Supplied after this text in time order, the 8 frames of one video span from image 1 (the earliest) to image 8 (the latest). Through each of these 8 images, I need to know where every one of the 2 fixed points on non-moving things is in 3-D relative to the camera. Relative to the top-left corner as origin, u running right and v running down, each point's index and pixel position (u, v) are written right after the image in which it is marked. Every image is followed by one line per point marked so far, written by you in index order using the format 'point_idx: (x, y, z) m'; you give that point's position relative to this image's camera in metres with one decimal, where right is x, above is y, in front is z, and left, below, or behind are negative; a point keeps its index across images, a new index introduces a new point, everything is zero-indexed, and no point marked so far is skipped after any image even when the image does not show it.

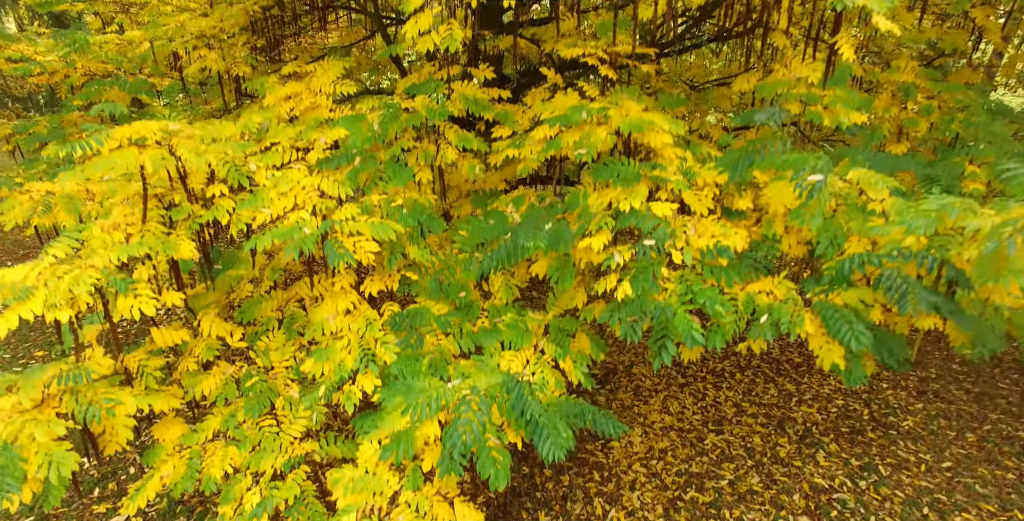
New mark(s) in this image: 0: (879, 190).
0: (+2.9, +0.5, +5.1) m
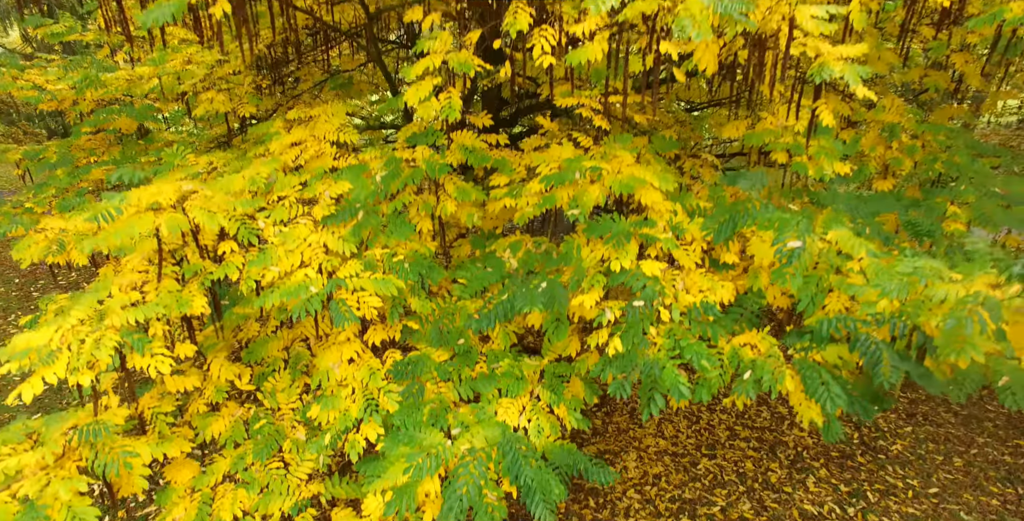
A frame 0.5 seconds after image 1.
0: (+2.8, +0.1, +5.4) m
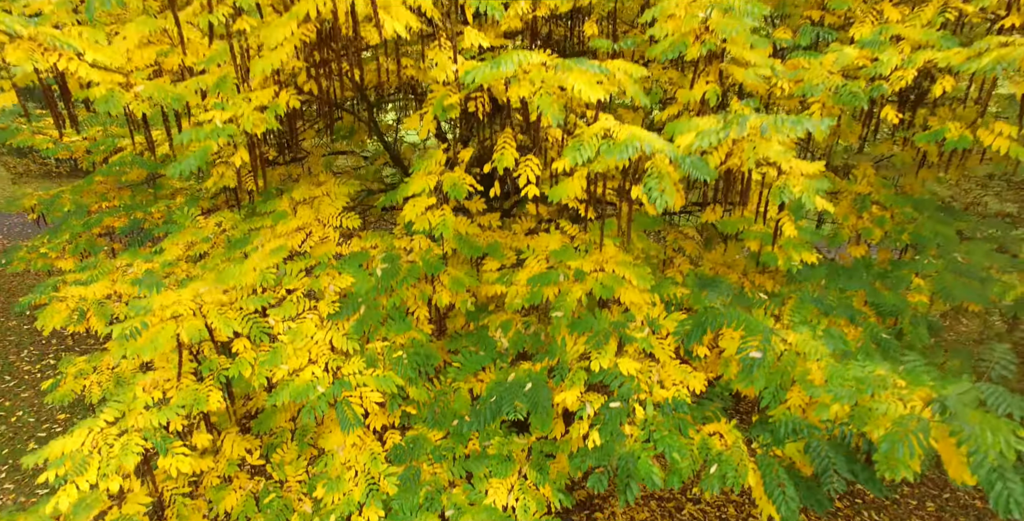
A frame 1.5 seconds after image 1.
0: (+2.7, -0.8, +5.9) m
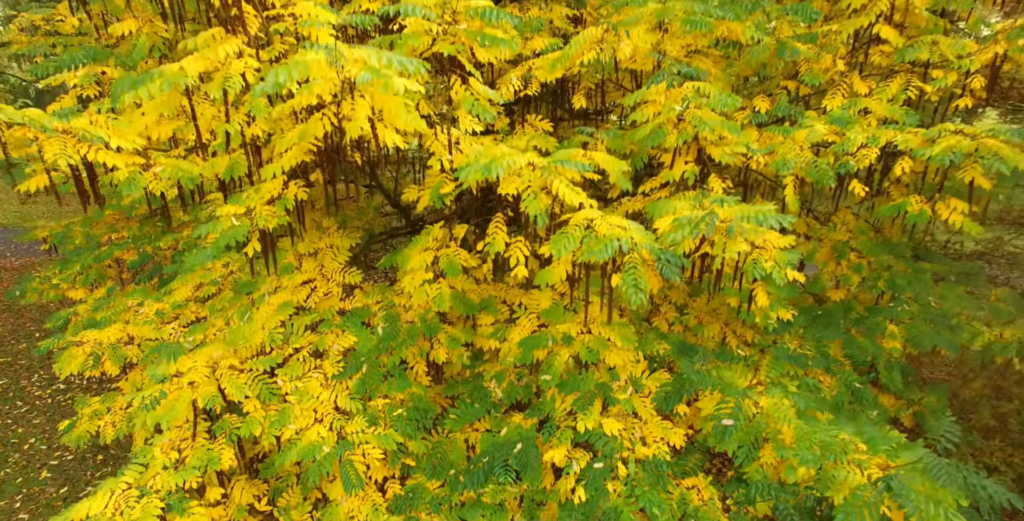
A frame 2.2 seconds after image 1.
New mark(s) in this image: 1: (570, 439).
0: (+2.6, -1.5, +6.3) m
1: (+0.6, -1.8, +6.5) m
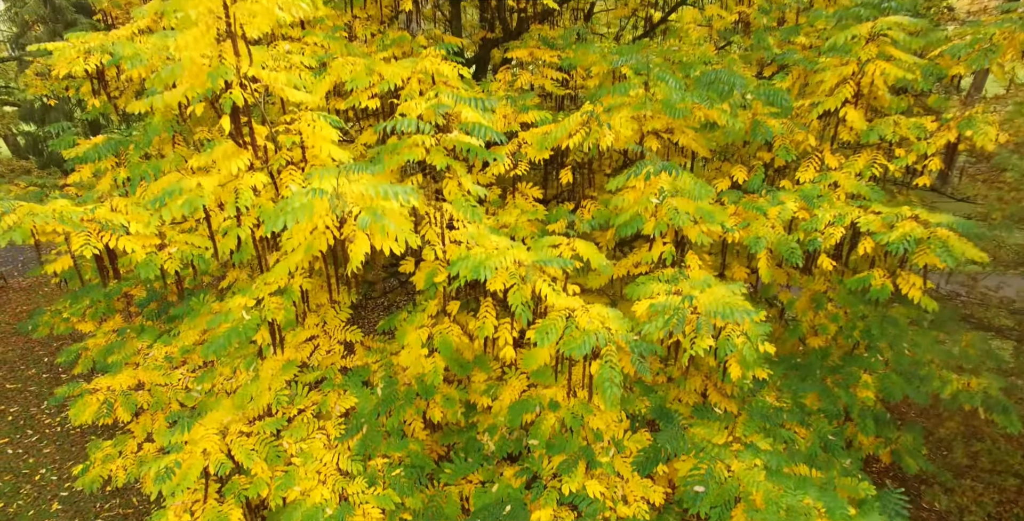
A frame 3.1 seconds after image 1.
0: (+2.5, -2.3, +6.8) m
1: (+0.5, -2.5, +7.0) m
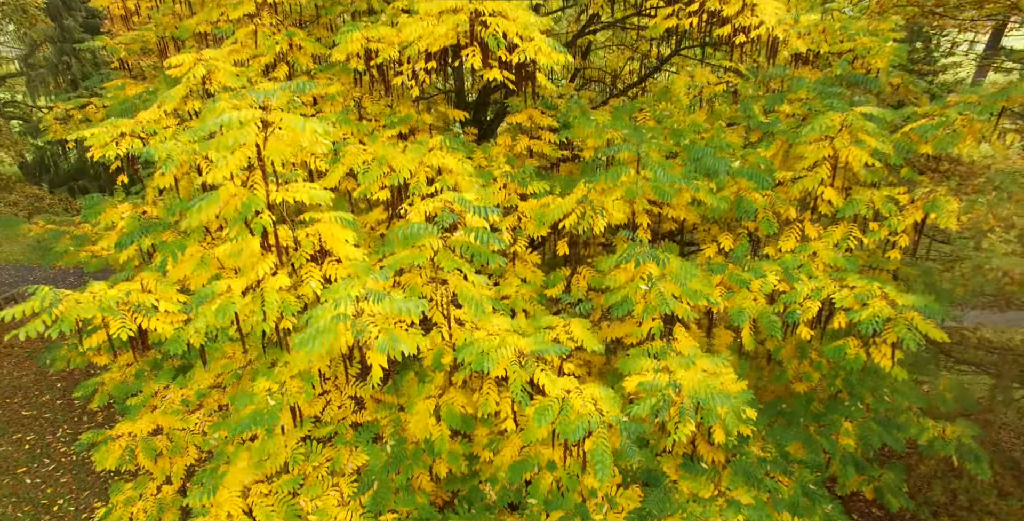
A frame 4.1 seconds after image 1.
0: (+2.5, -3.1, +7.4) m
1: (+0.5, -3.4, +7.5) m
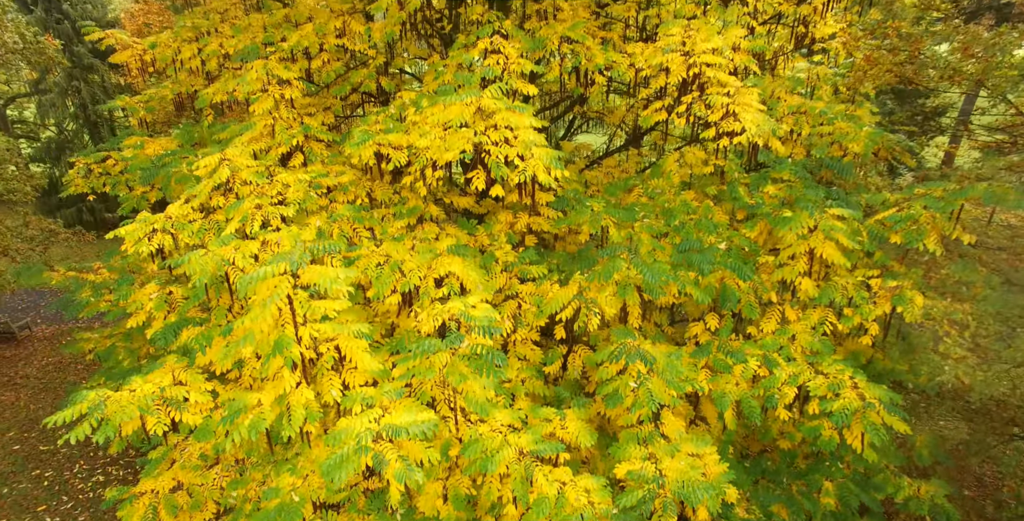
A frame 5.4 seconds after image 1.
0: (+2.5, -4.2, +8.0) m
1: (+0.5, -4.5, +8.2) m
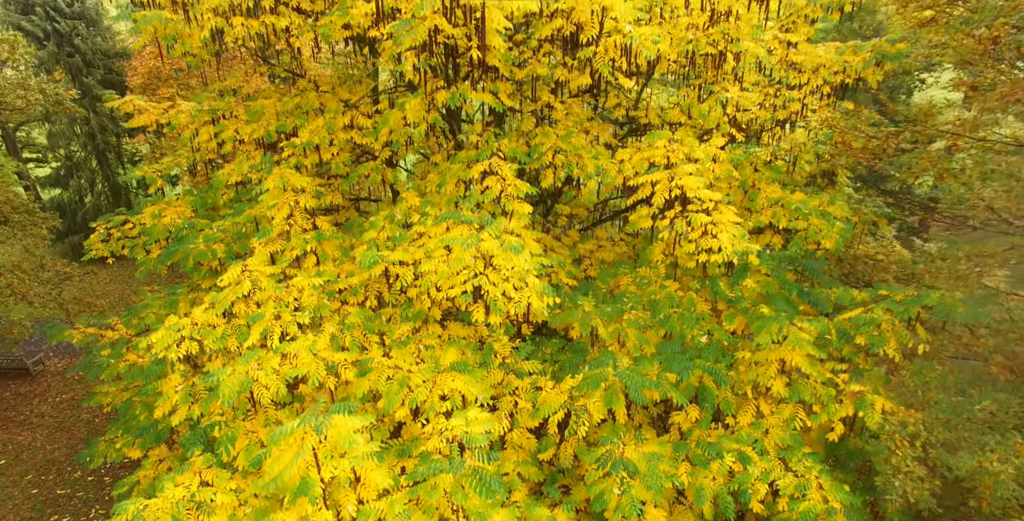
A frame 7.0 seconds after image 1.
0: (+2.5, -5.7, +8.8) m
1: (+0.4, -6.0, +9.0) m
